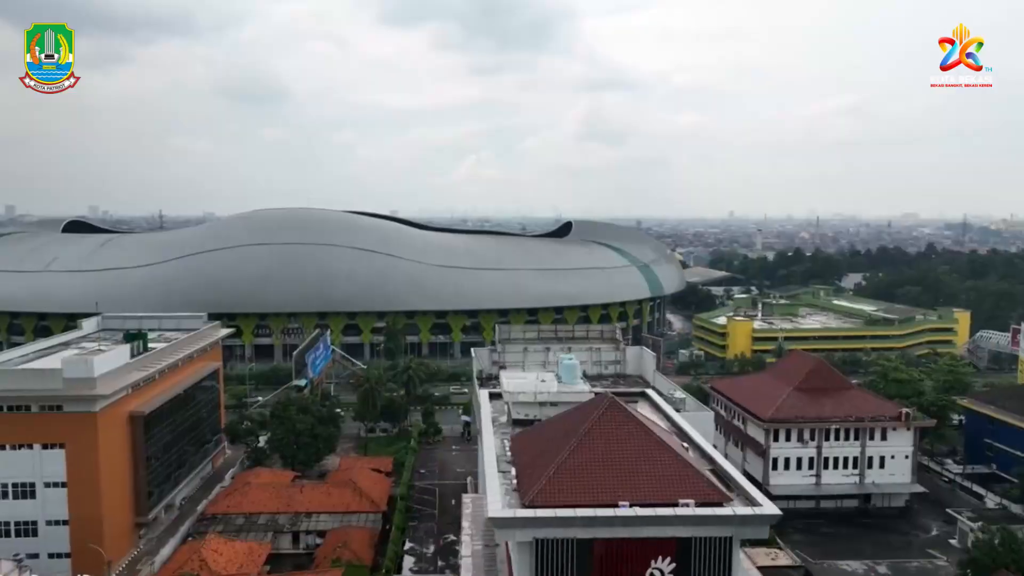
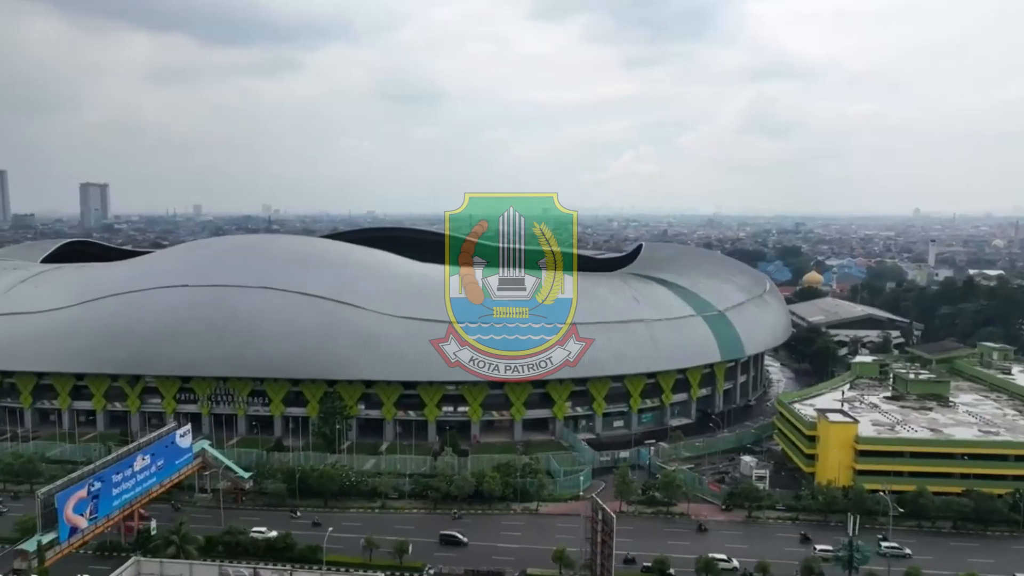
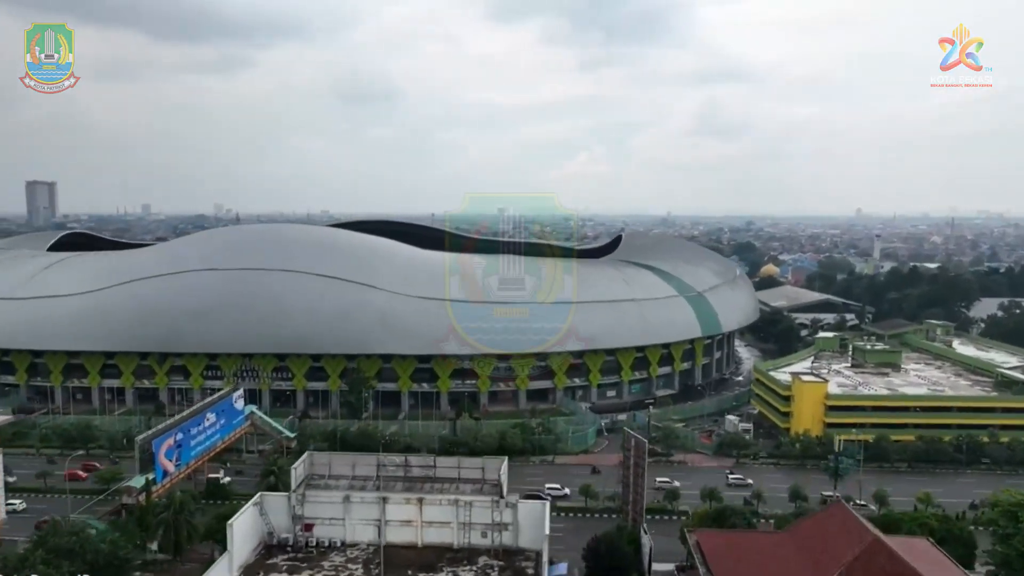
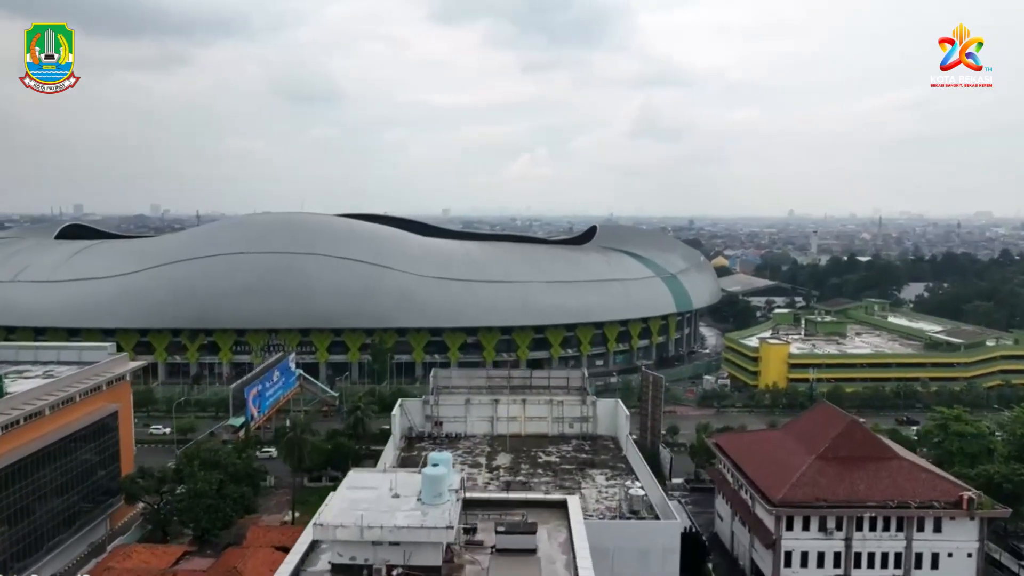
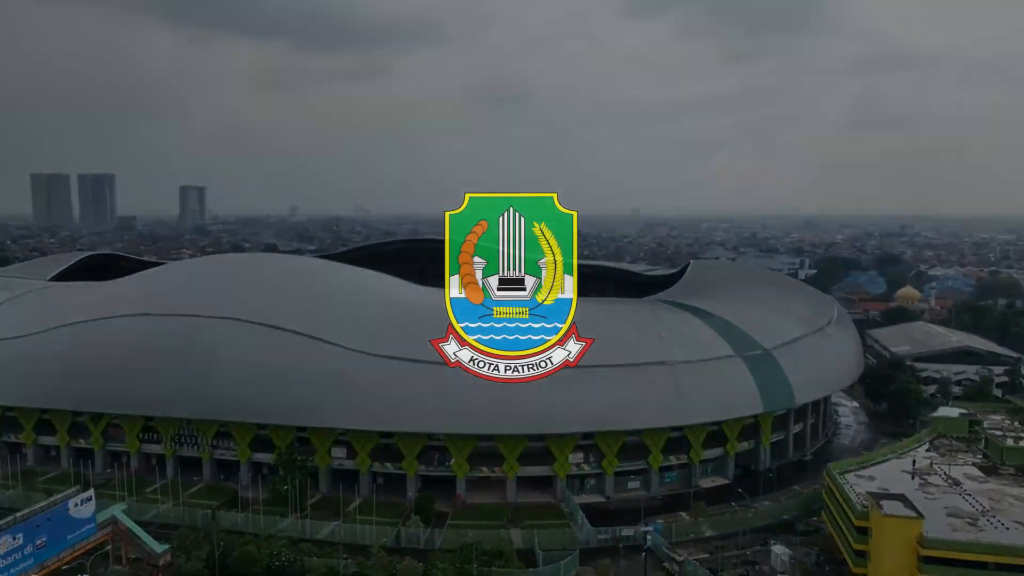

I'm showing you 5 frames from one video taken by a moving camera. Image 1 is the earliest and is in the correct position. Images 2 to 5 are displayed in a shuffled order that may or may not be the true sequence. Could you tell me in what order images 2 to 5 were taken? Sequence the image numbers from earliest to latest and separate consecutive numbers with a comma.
4, 3, 2, 5
